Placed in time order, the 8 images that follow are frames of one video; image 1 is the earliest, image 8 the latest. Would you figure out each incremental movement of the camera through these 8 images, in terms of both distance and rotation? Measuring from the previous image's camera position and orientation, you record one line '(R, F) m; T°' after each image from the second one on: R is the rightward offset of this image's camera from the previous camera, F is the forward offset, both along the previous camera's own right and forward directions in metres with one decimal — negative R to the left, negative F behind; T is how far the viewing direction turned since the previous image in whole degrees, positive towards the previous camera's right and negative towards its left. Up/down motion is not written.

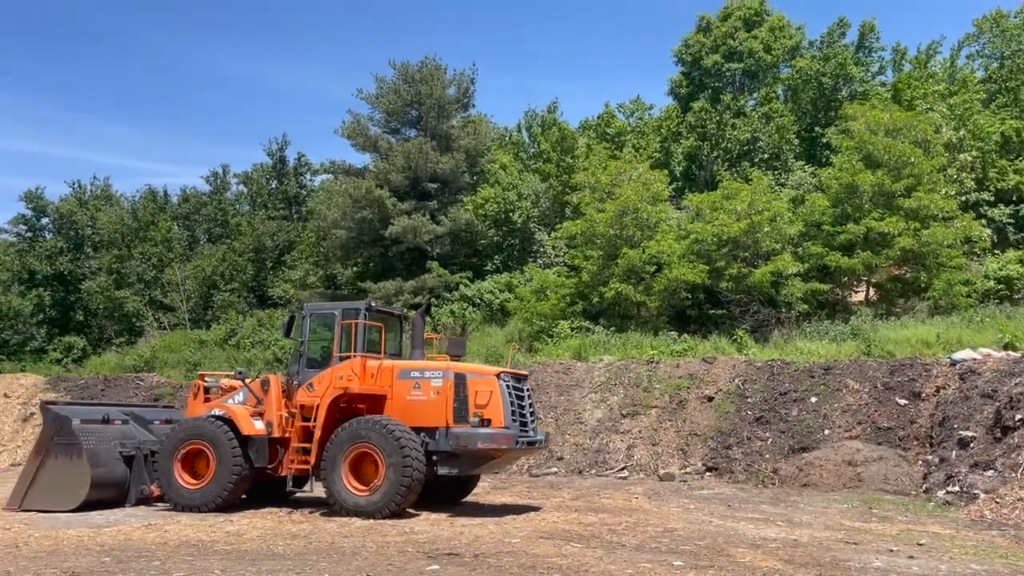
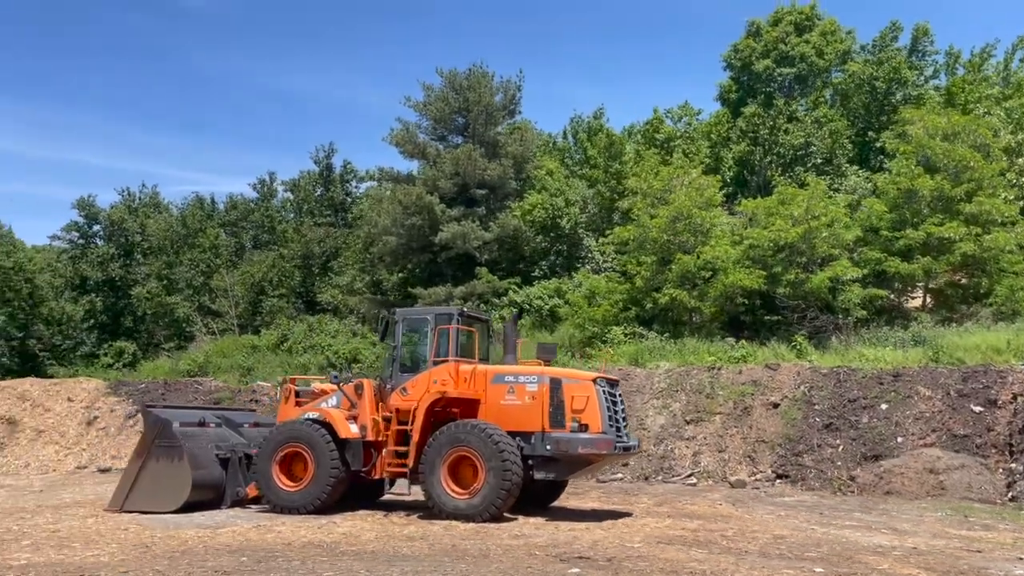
(-0.8, -0.1) m; -2°
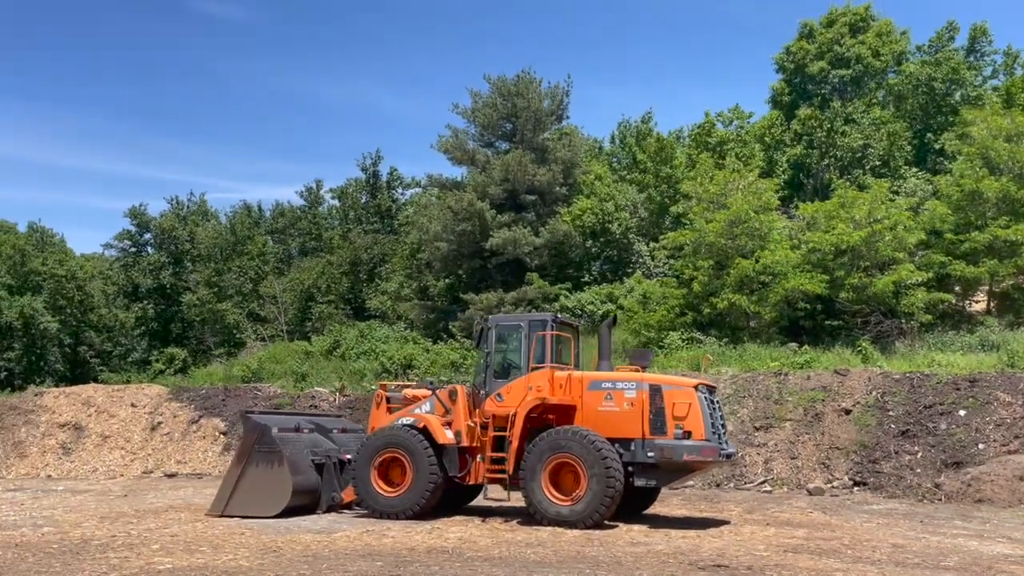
(-0.8, 0.0) m; -2°
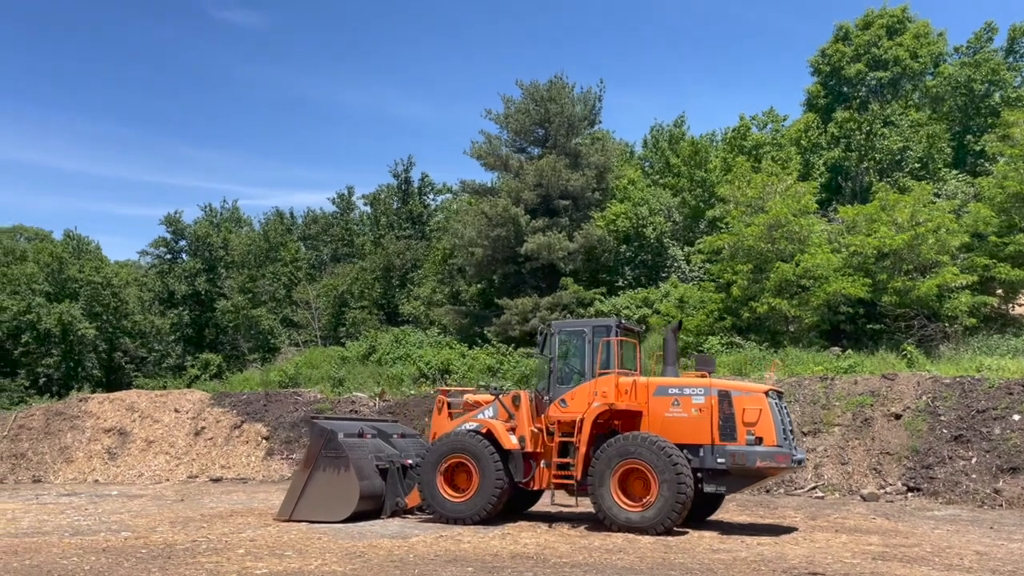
(-0.5, 0.0) m; -1°
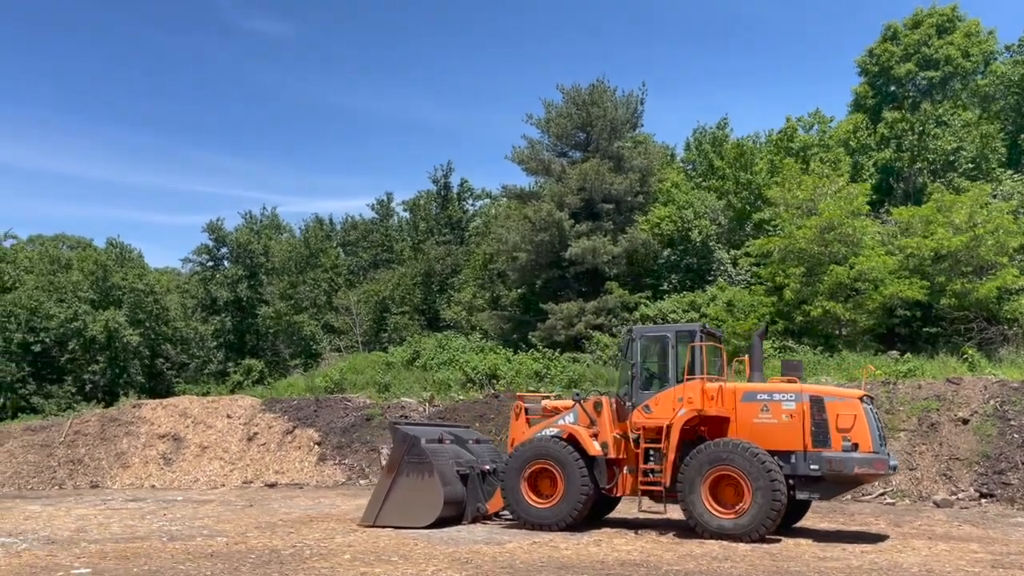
(-0.7, 0.0) m; -2°
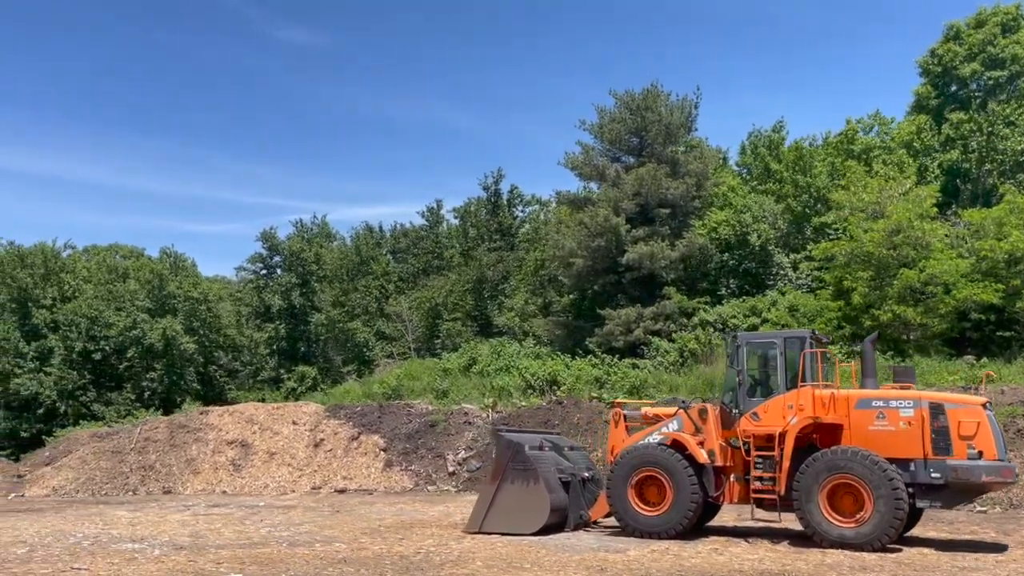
(-0.9, 0.0) m; -2°
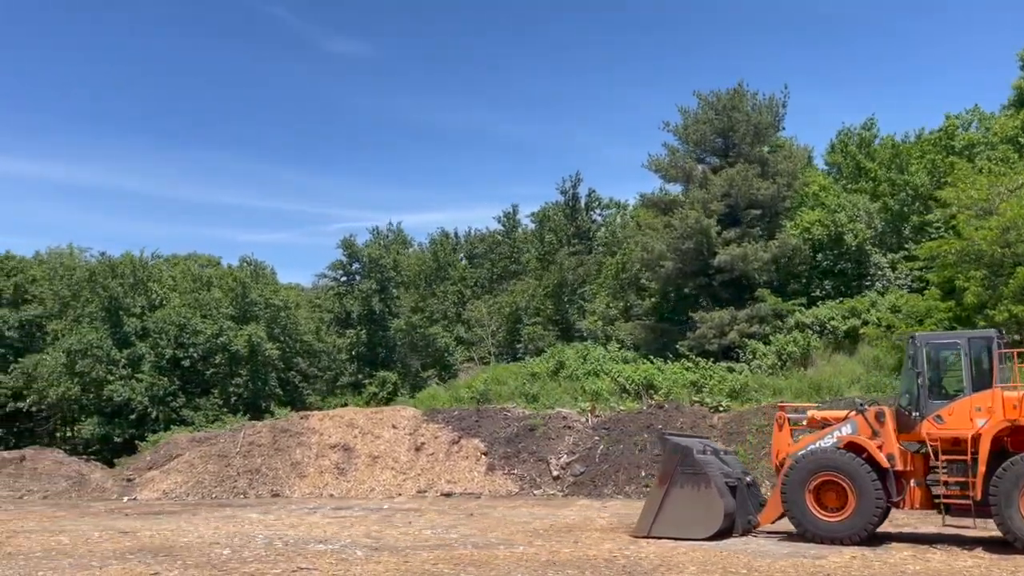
(-1.5, 0.0) m; -3°
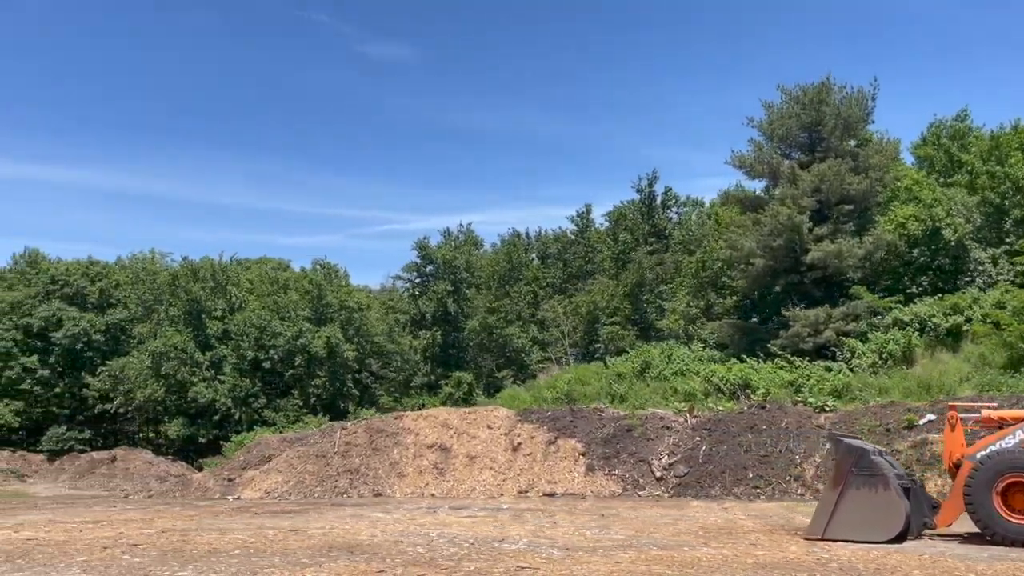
(-1.5, 0.0) m; -3°
